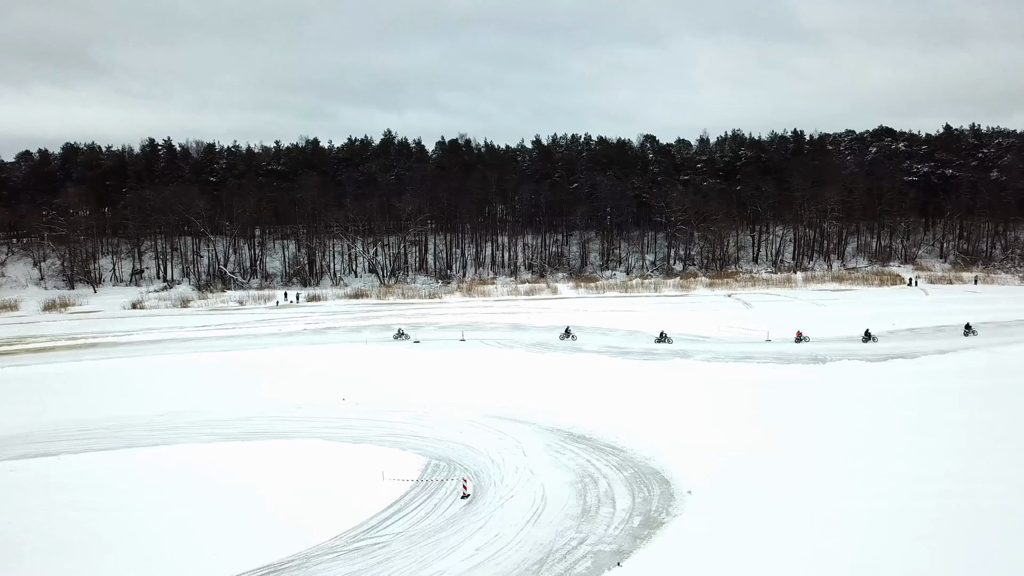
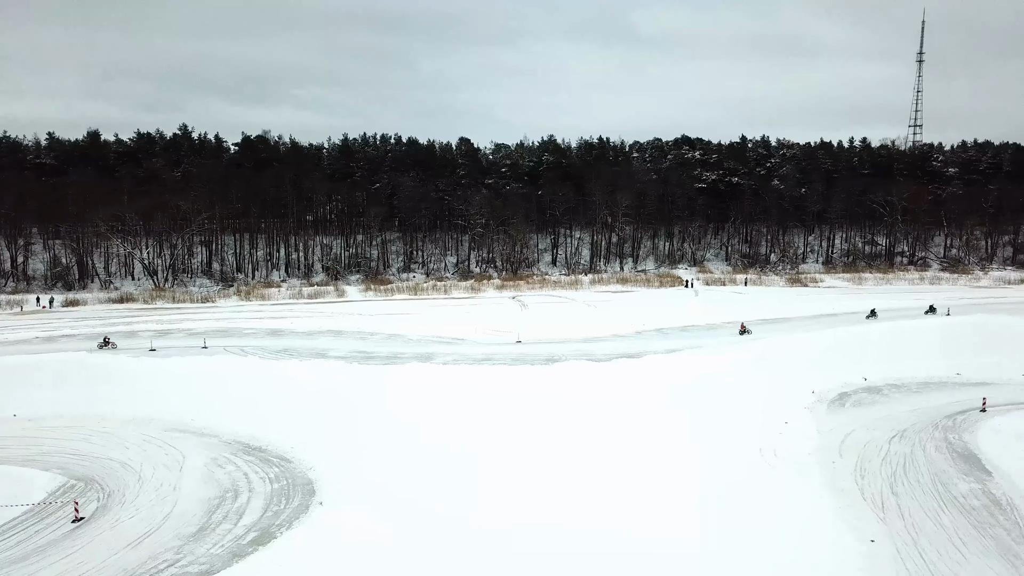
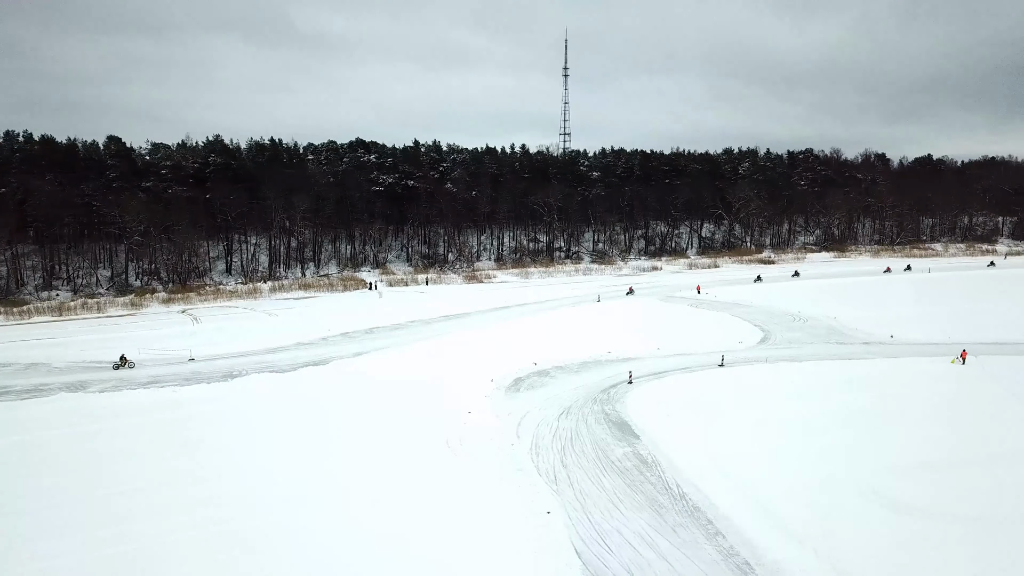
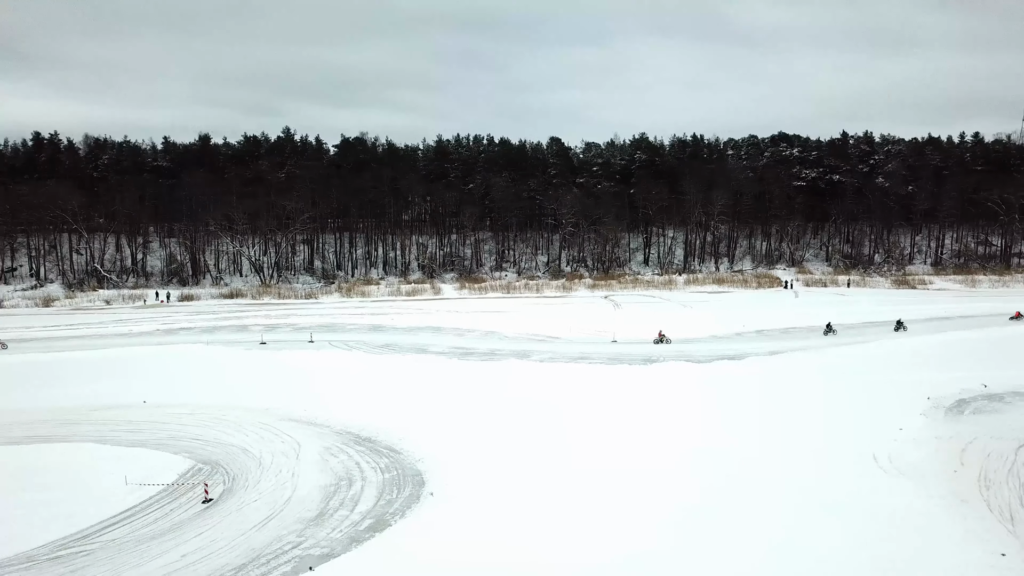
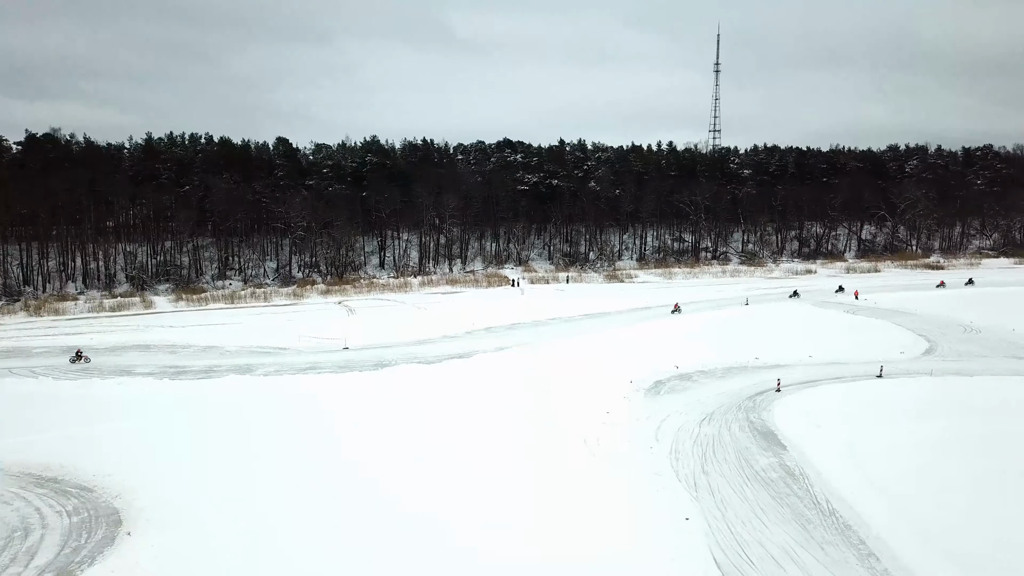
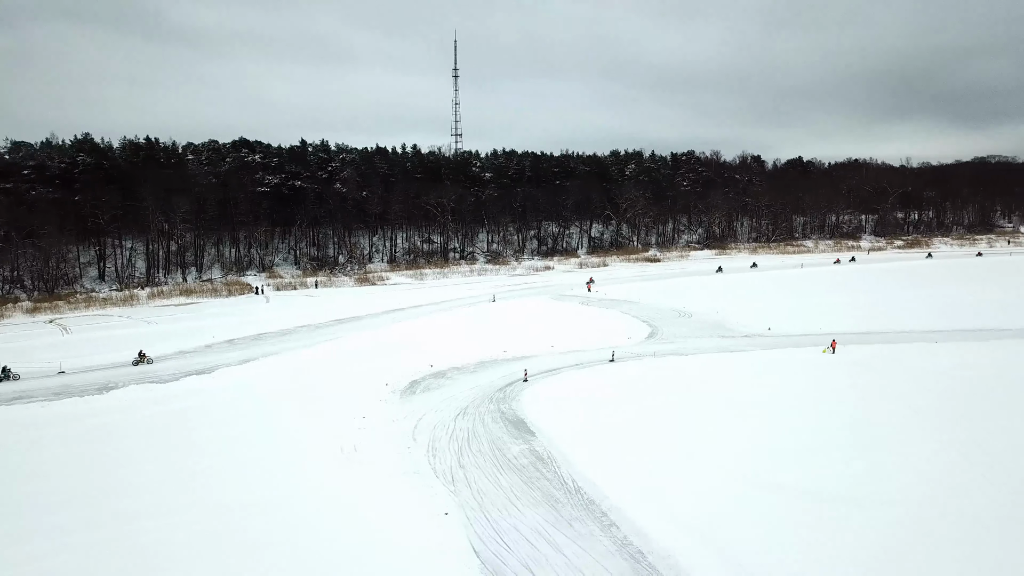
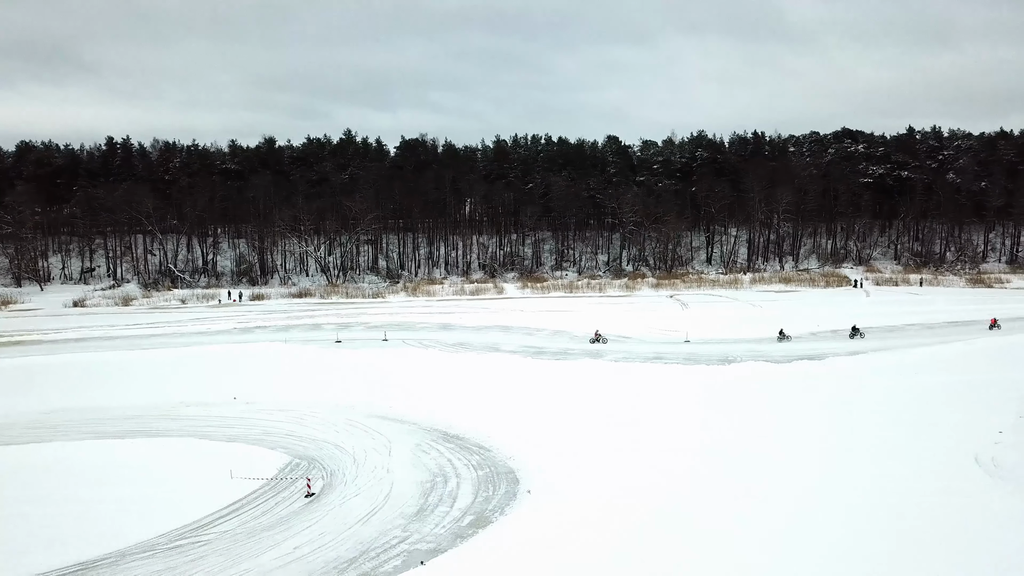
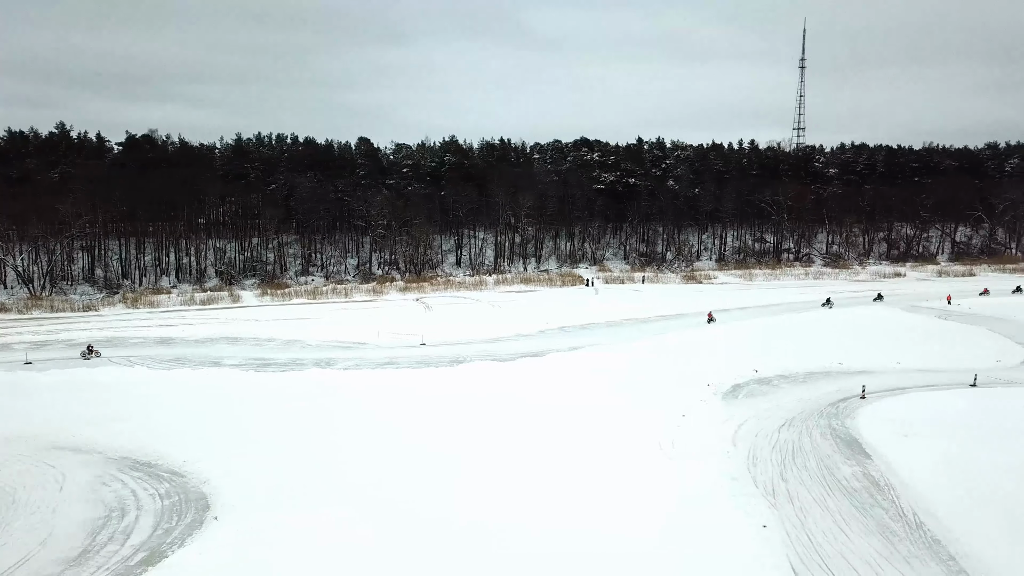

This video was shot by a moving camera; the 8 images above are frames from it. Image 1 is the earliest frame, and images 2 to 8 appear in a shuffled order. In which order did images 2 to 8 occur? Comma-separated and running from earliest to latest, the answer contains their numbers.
7, 4, 2, 8, 5, 3, 6
